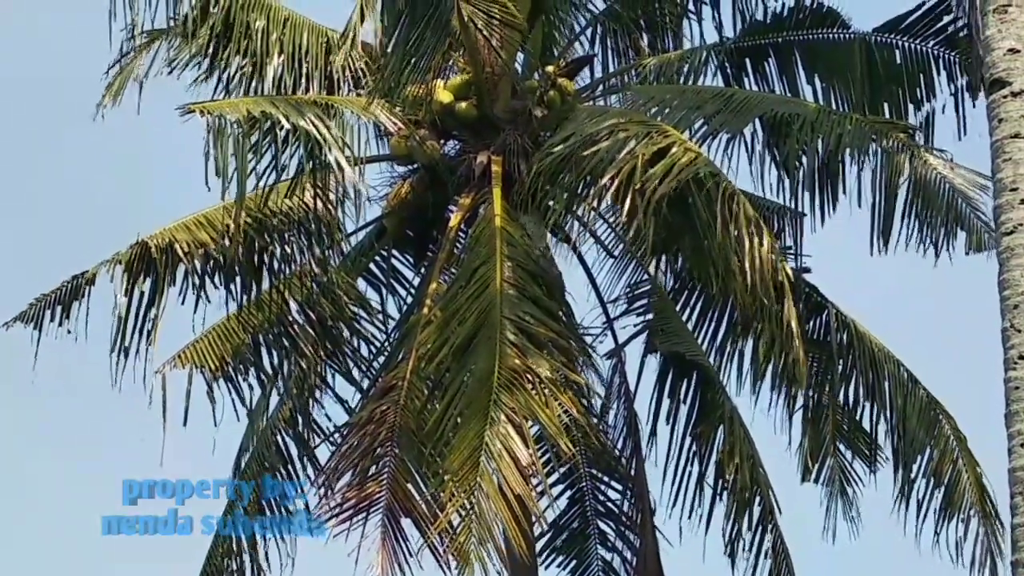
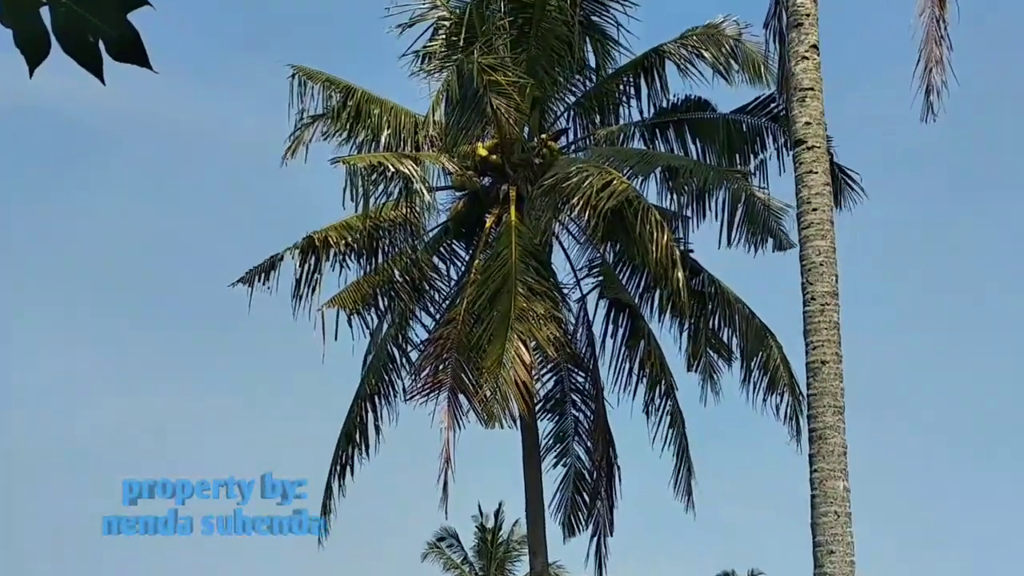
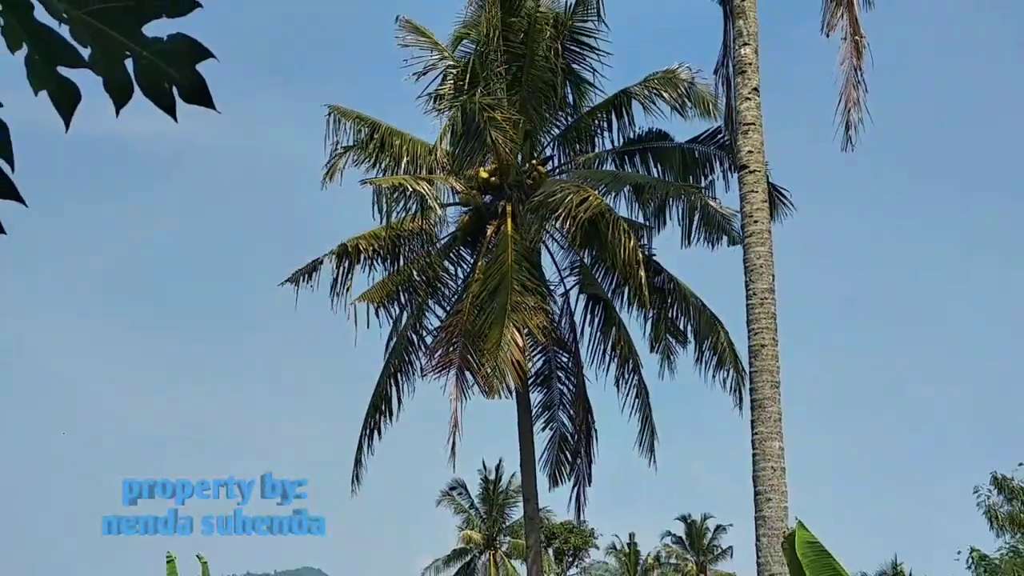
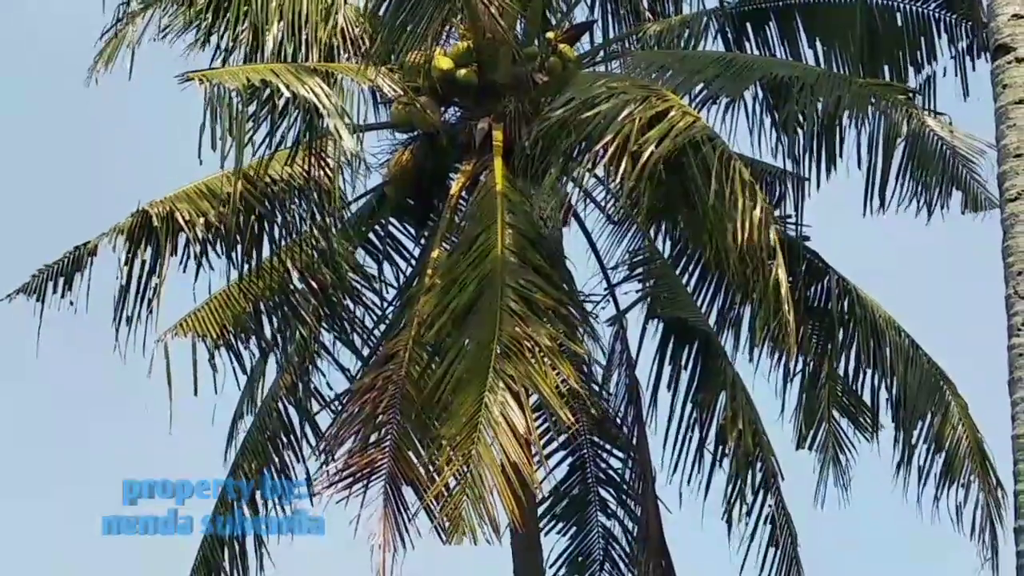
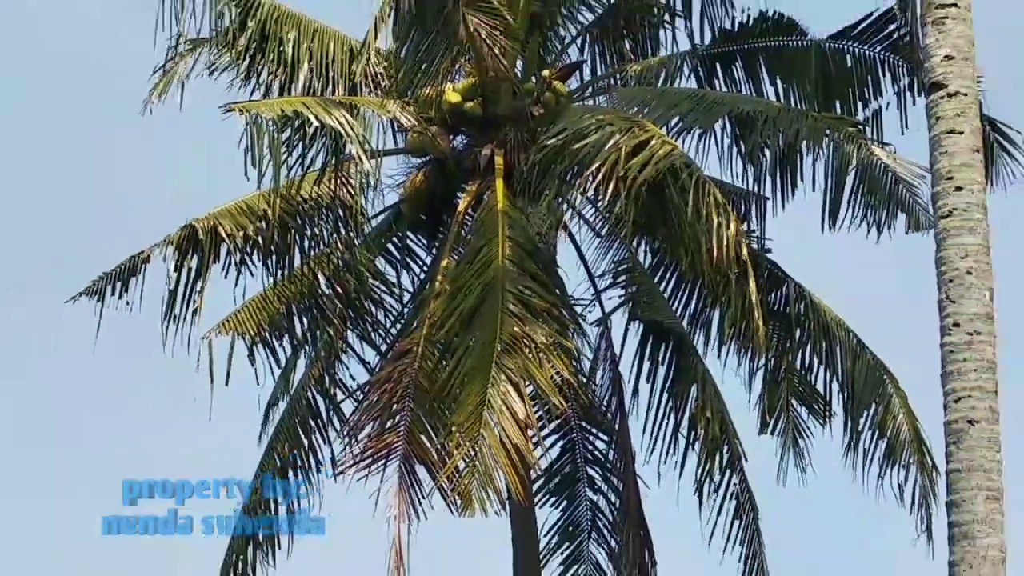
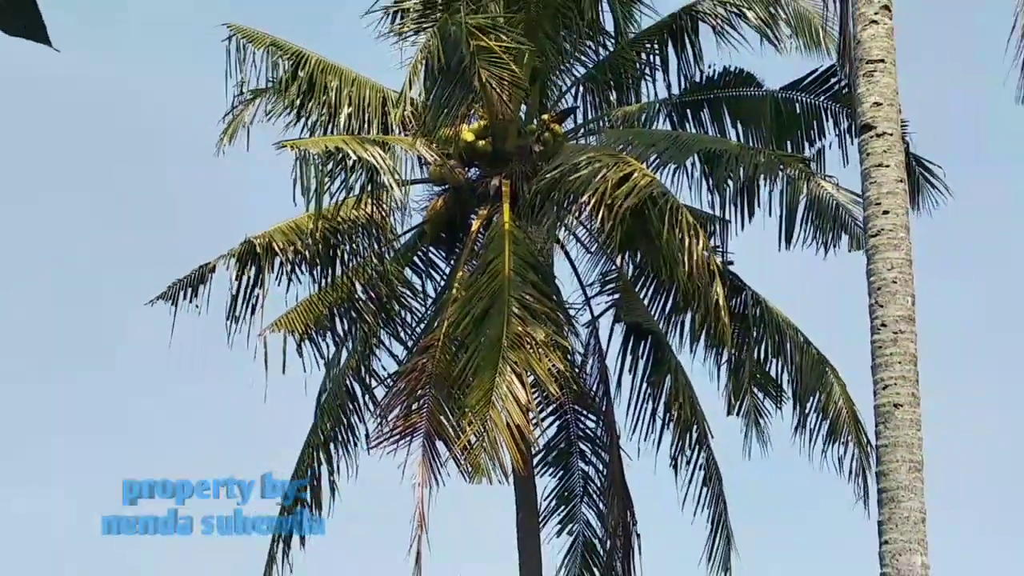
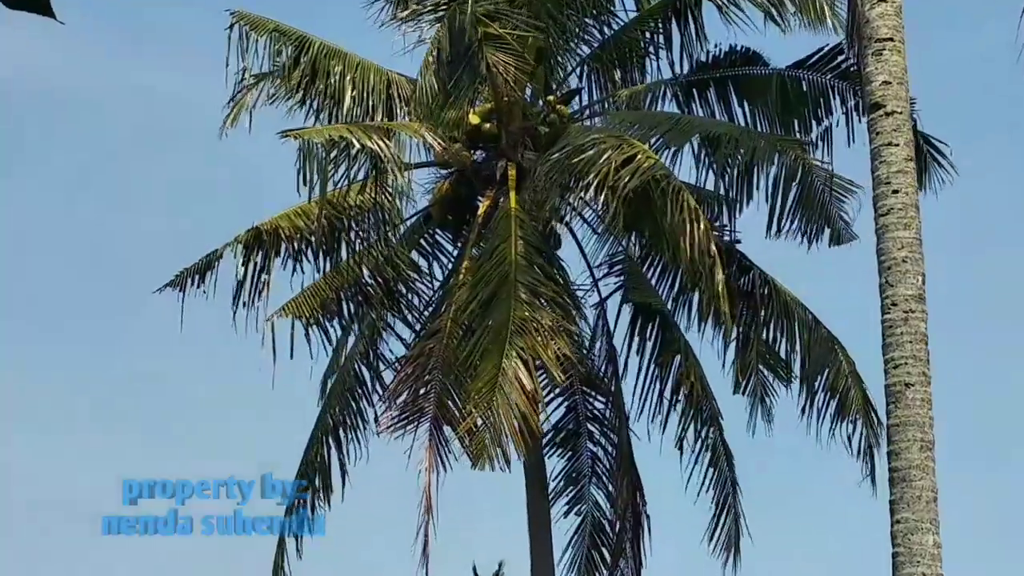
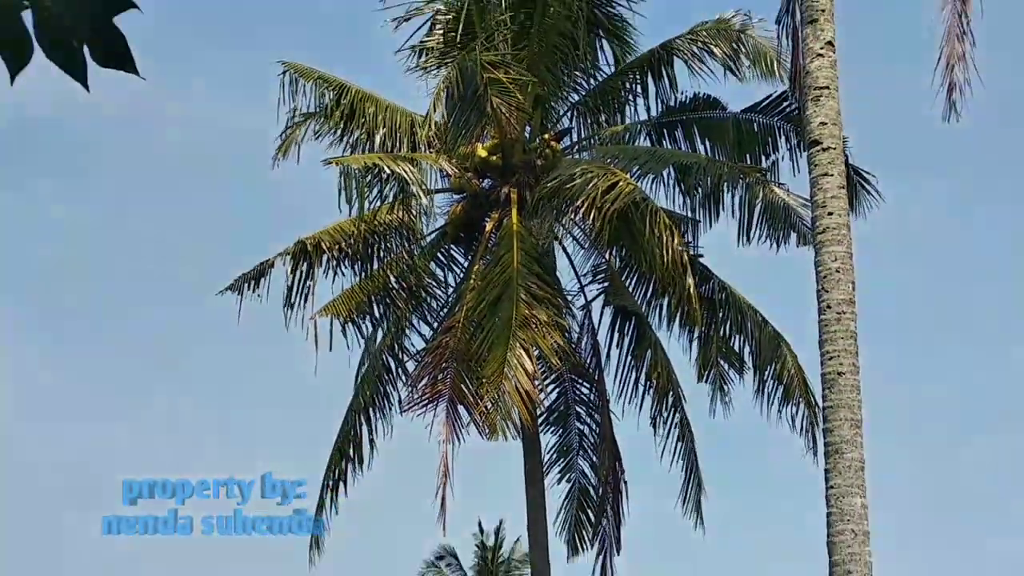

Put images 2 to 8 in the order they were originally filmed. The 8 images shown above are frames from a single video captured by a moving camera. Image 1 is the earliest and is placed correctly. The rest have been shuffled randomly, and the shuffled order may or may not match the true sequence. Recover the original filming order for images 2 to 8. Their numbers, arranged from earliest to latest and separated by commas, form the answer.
4, 5, 6, 8, 3, 2, 7
